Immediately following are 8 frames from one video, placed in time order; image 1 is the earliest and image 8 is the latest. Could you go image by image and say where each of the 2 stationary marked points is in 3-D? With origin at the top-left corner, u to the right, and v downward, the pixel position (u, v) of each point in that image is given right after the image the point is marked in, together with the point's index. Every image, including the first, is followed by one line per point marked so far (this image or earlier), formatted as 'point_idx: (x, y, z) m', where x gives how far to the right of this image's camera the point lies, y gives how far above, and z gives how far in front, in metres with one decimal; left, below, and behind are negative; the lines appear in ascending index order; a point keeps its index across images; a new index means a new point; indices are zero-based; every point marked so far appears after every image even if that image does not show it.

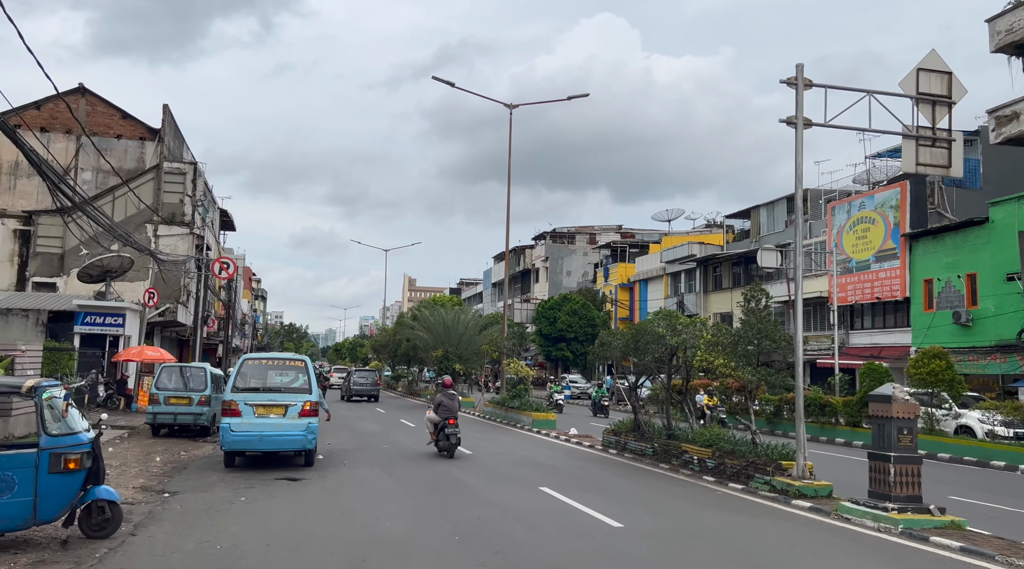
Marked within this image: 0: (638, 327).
0: (+1.9, -0.6, +11.5) m
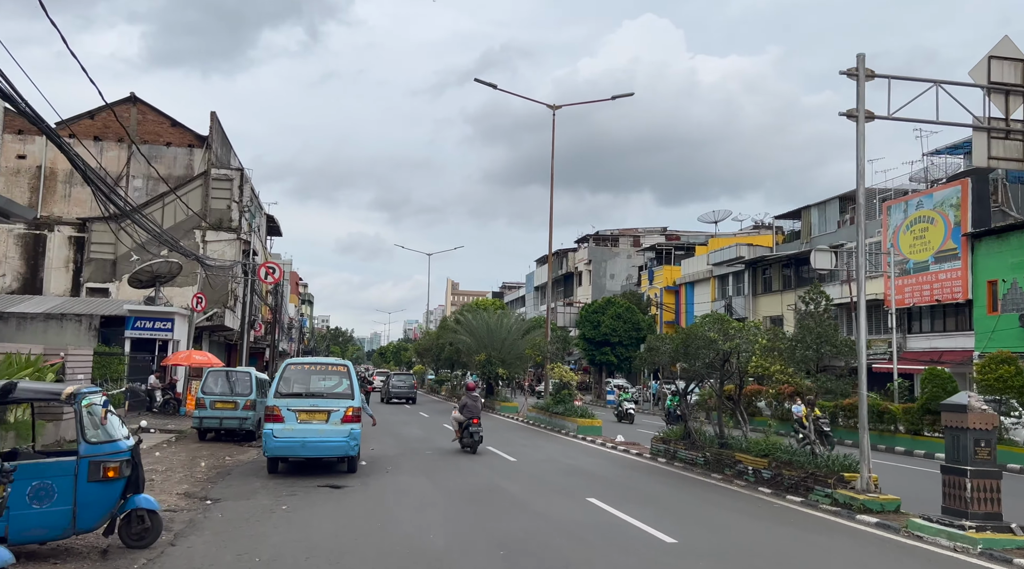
0: (+2.6, -0.7, +11.1) m
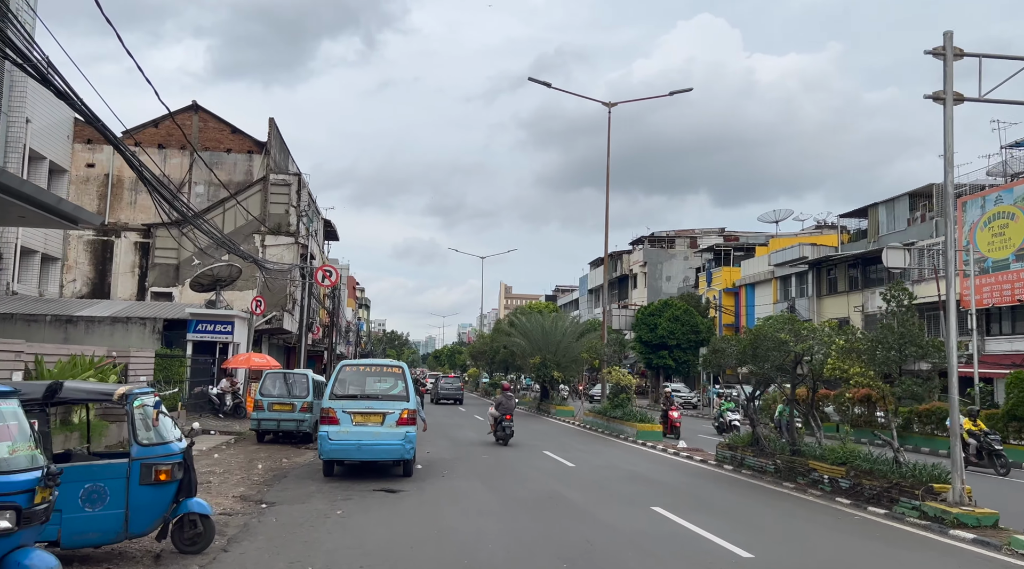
0: (+3.4, -0.6, +10.6) m
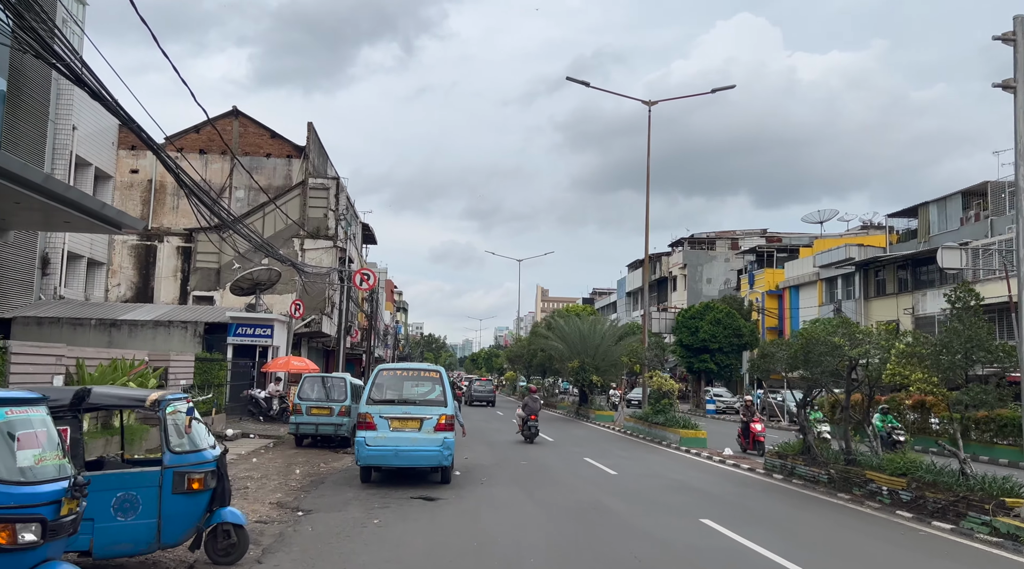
0: (+3.9, -0.7, +10.1) m
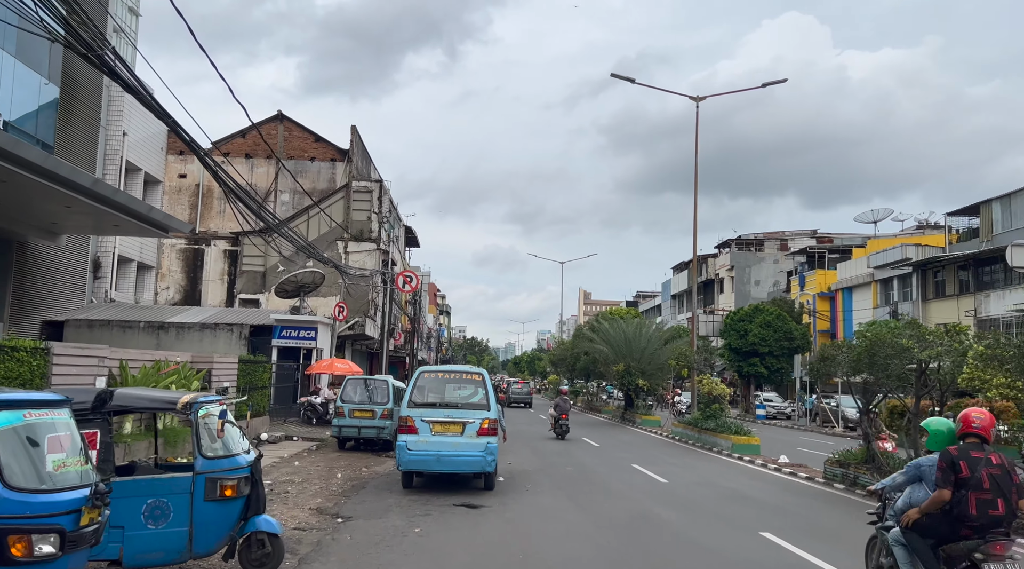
0: (+4.5, -0.7, +9.5) m
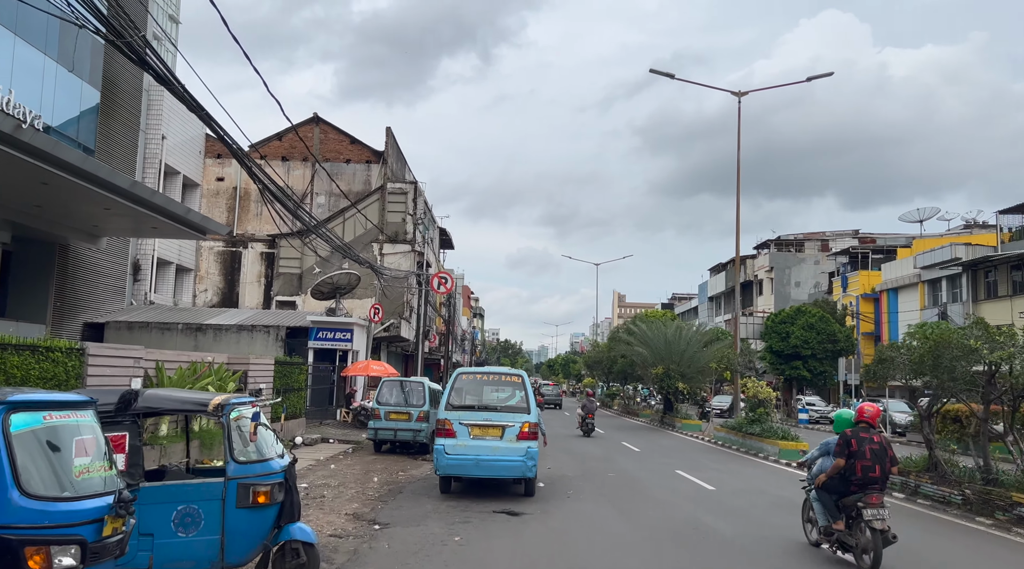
0: (+5.0, -0.6, +9.0) m
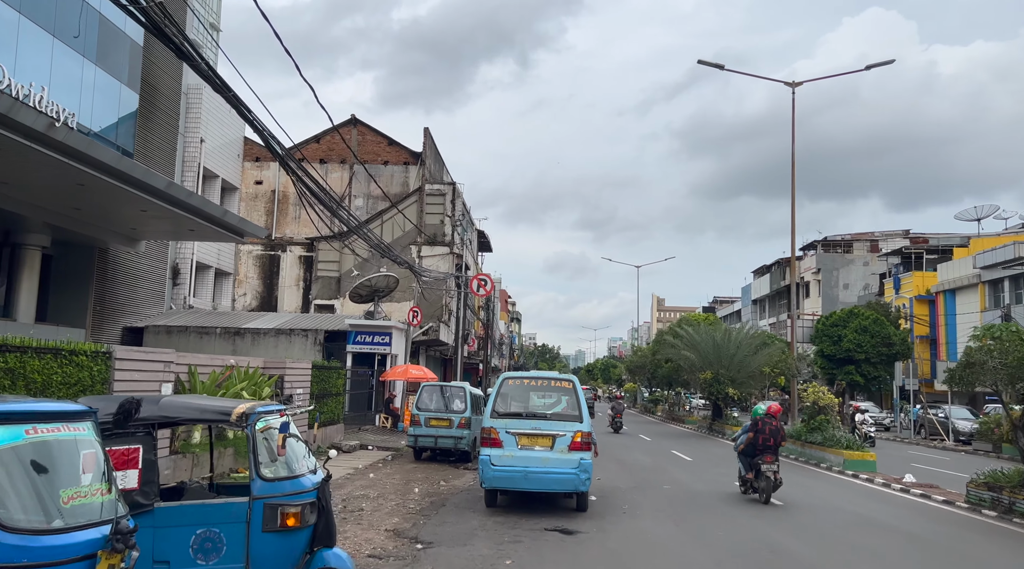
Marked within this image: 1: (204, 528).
0: (+5.5, -0.6, +8.0) m
1: (-1.7, -1.4, +4.3) m
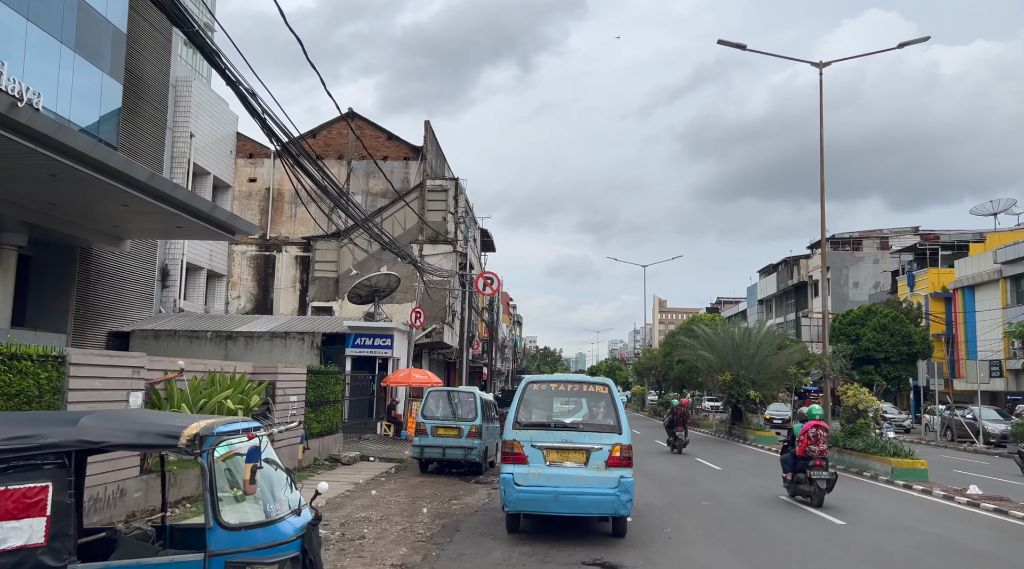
0: (+5.7, -0.4, +6.8) m
1: (-1.5, -1.3, +3.1) m
